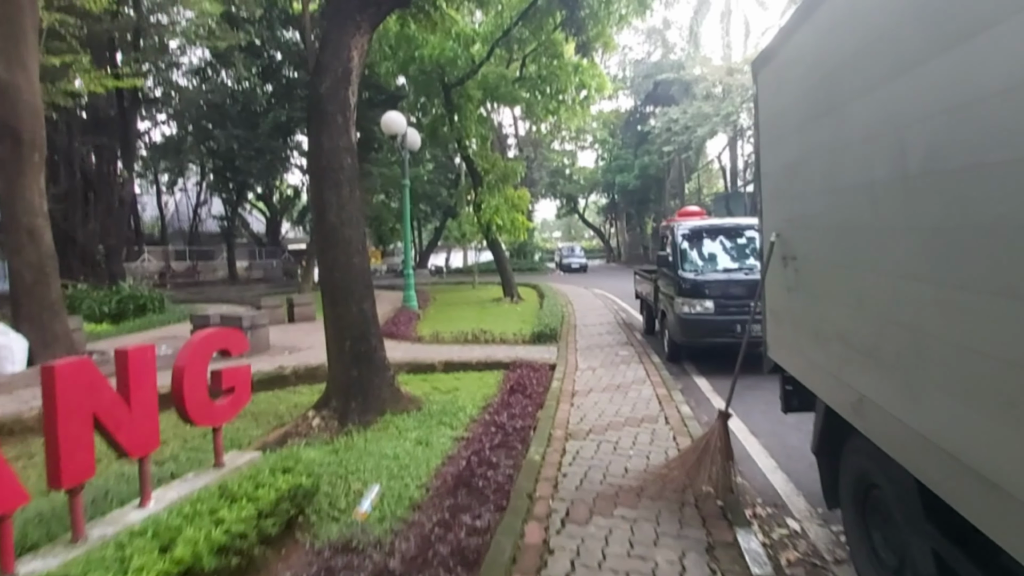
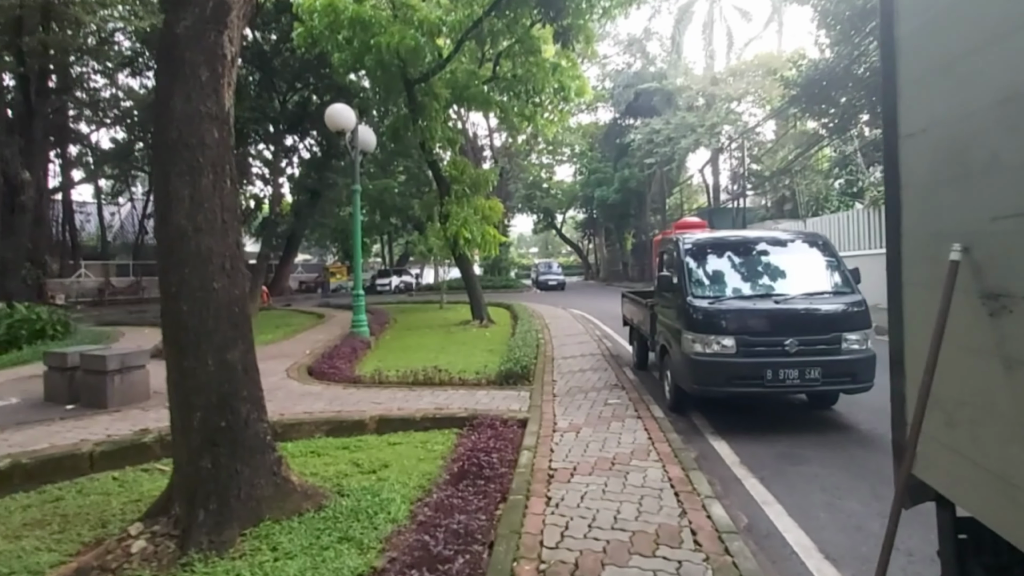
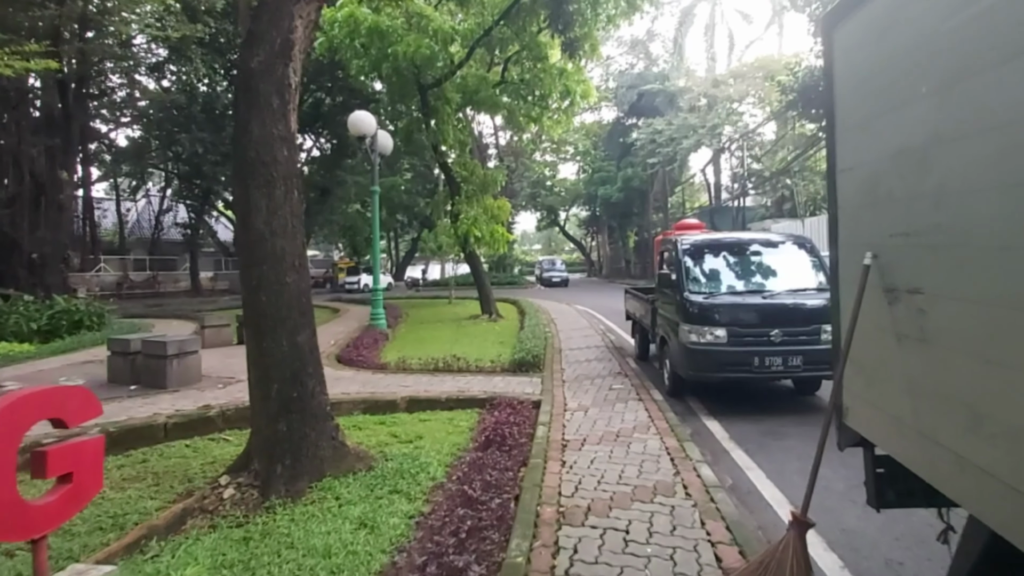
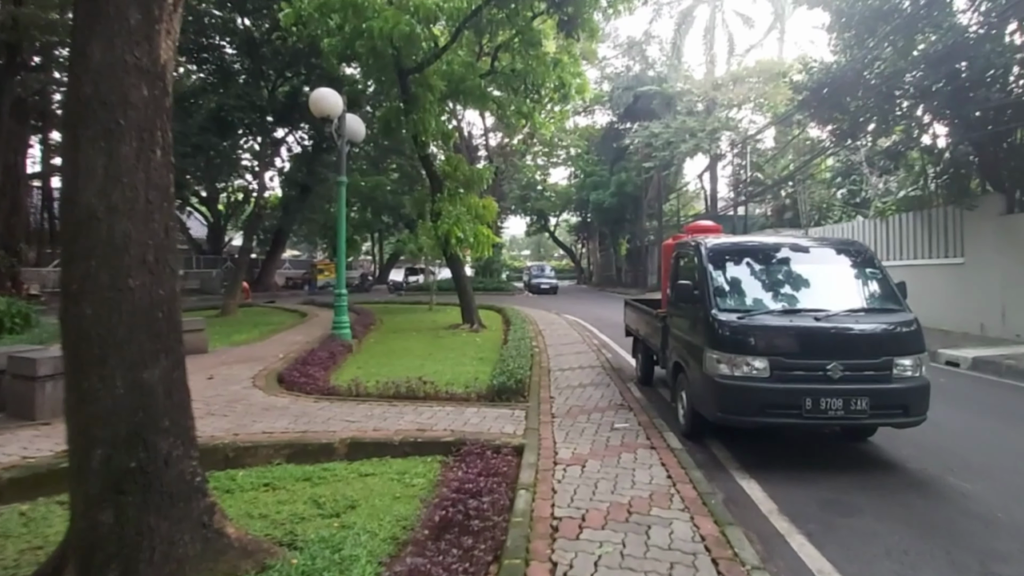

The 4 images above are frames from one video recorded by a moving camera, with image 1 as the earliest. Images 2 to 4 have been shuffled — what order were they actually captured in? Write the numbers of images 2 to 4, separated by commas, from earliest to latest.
3, 2, 4
